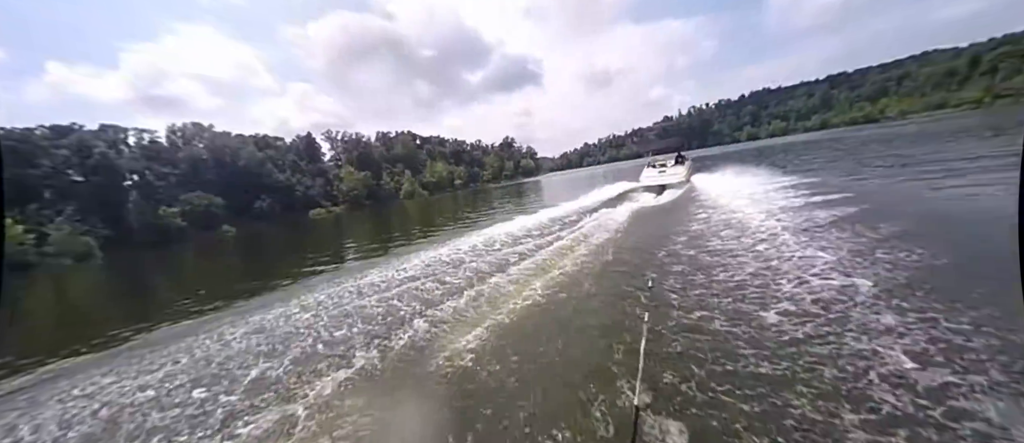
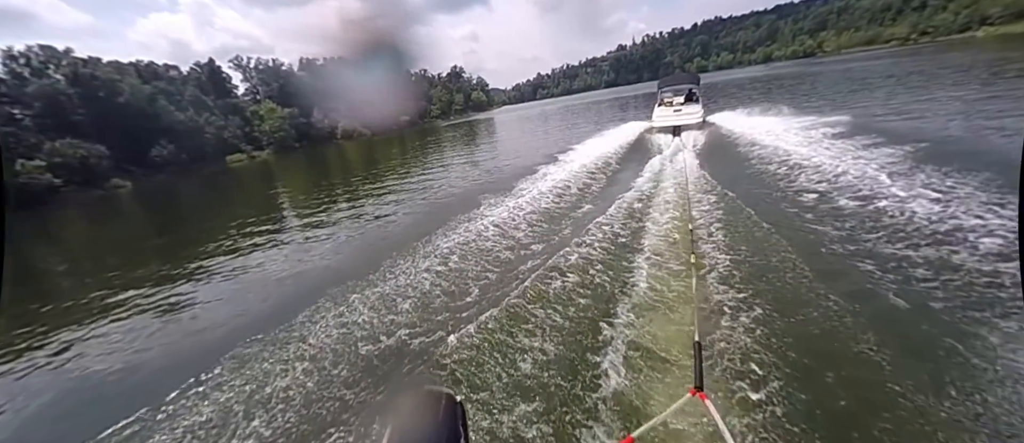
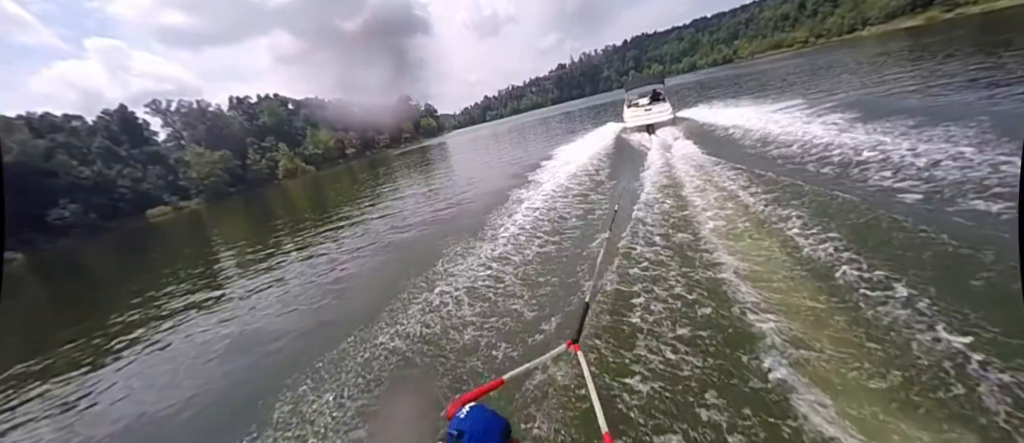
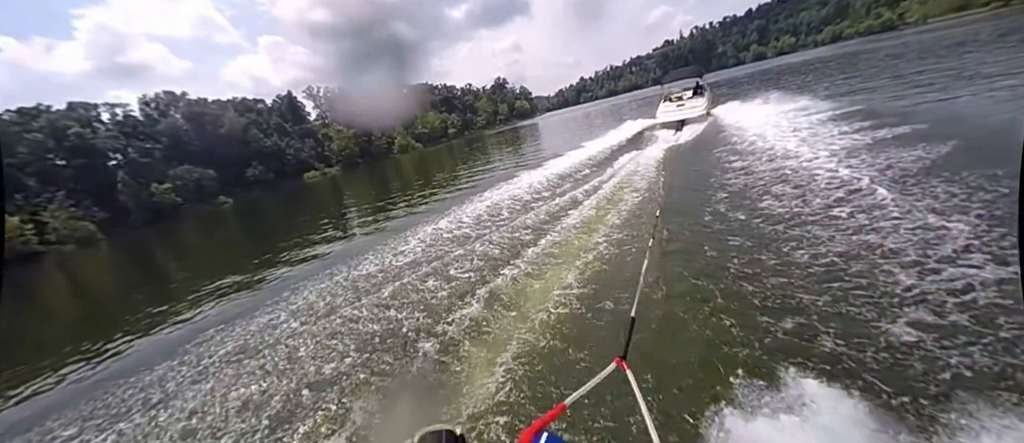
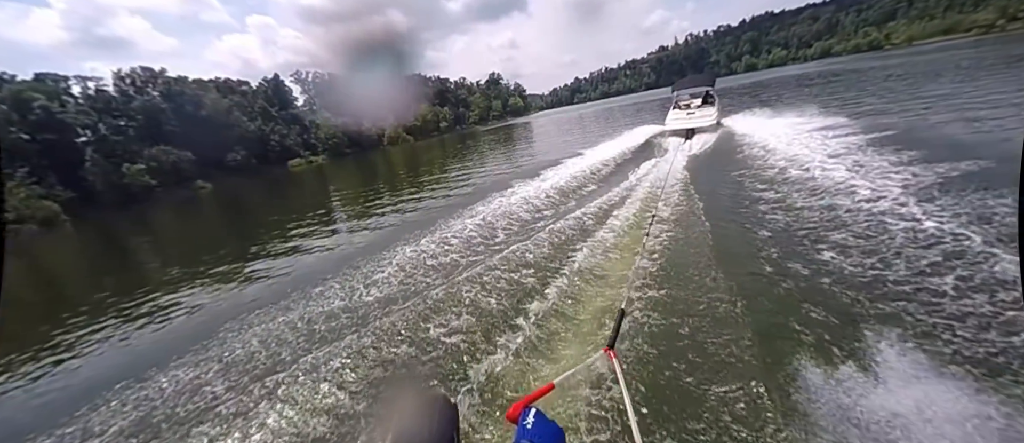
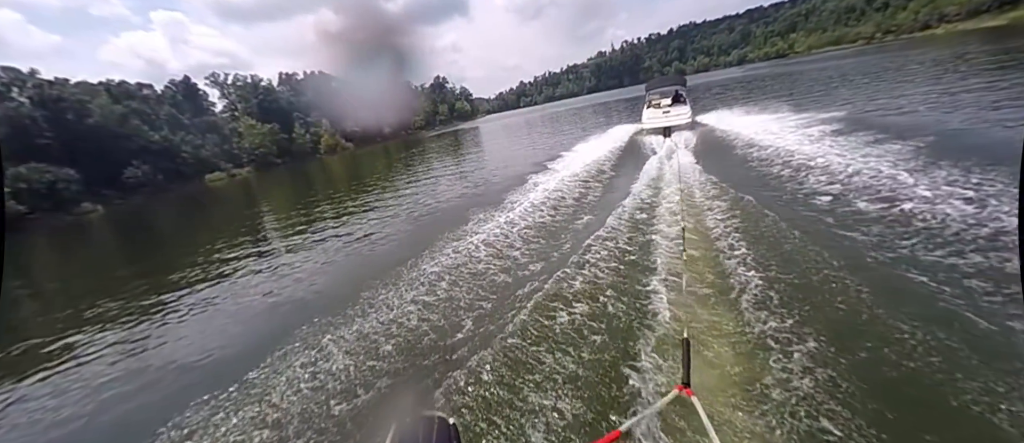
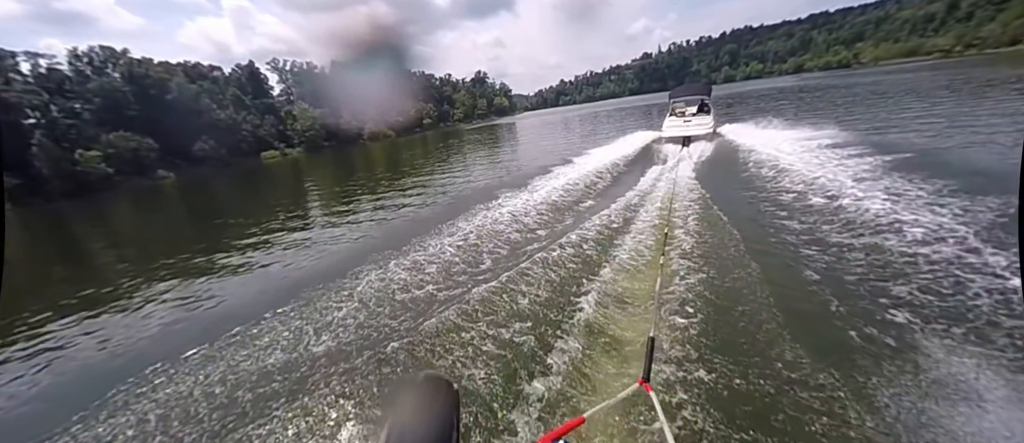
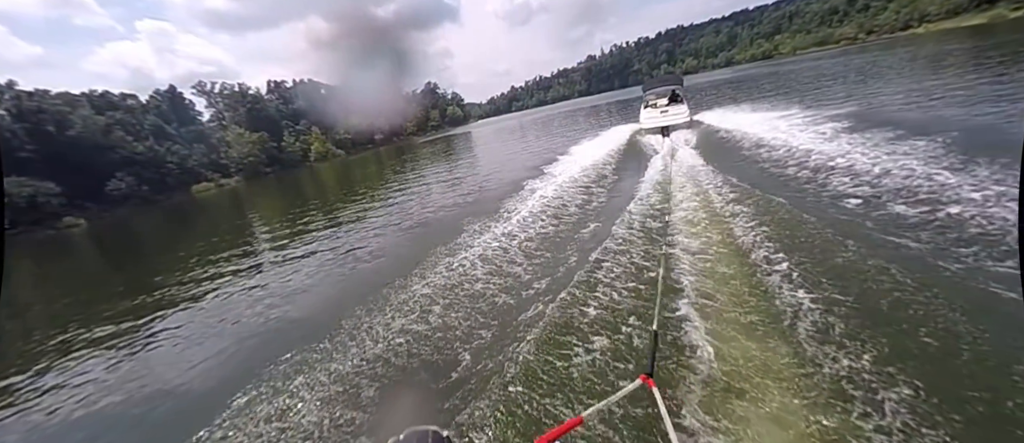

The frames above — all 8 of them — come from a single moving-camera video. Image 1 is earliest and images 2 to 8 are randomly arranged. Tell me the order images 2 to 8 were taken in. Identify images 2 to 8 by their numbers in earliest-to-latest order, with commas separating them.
4, 5, 7, 2, 6, 8, 3
